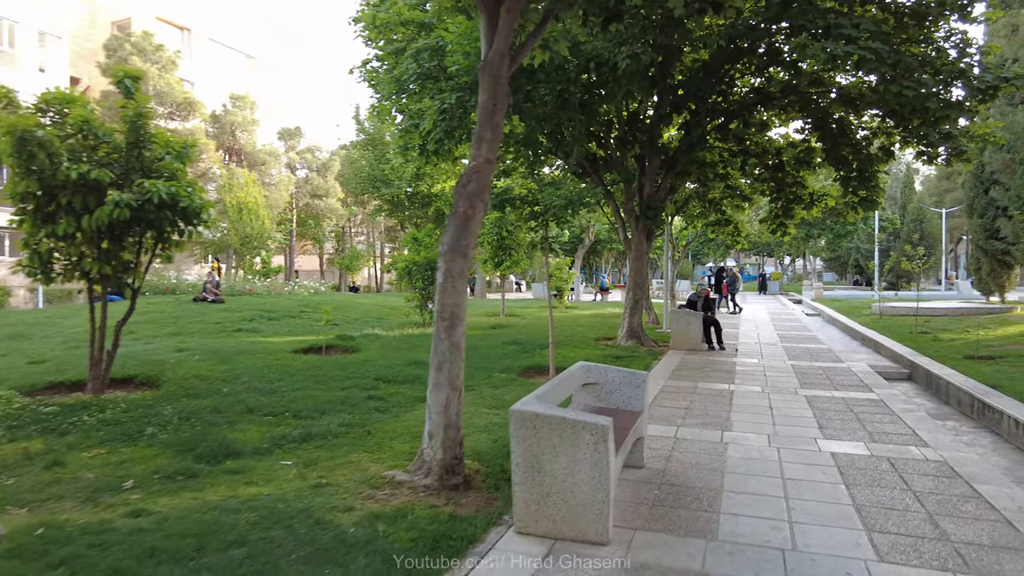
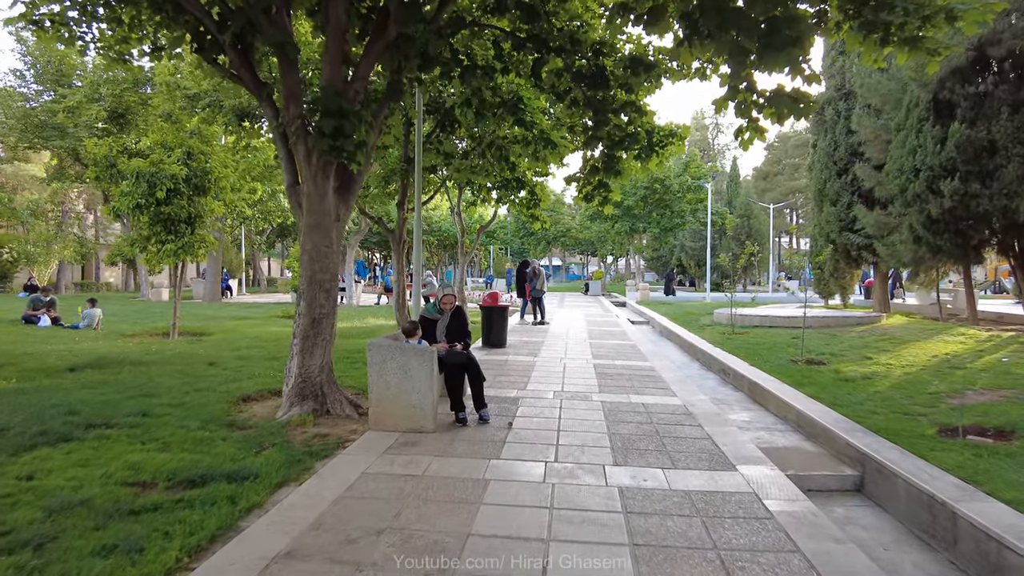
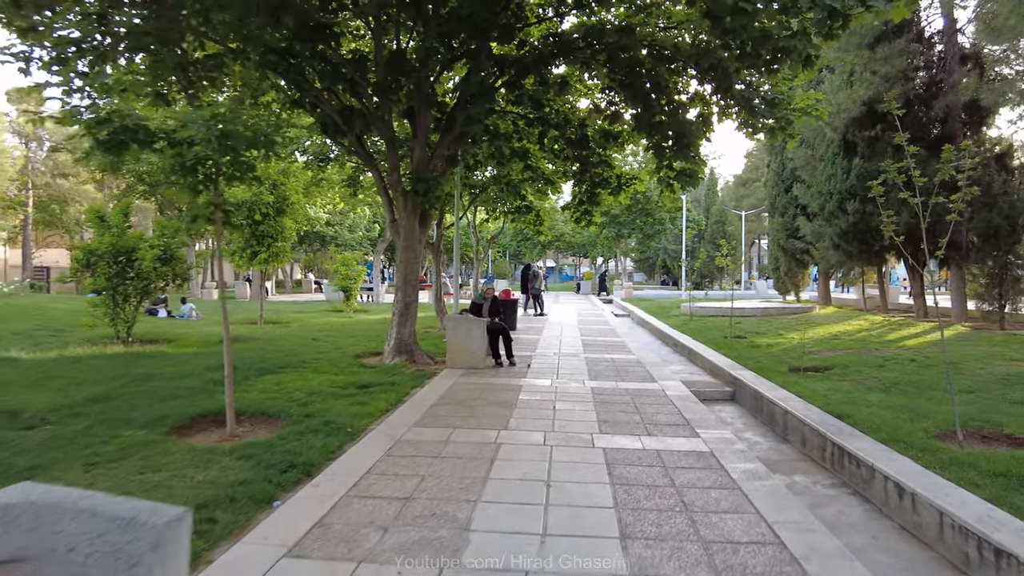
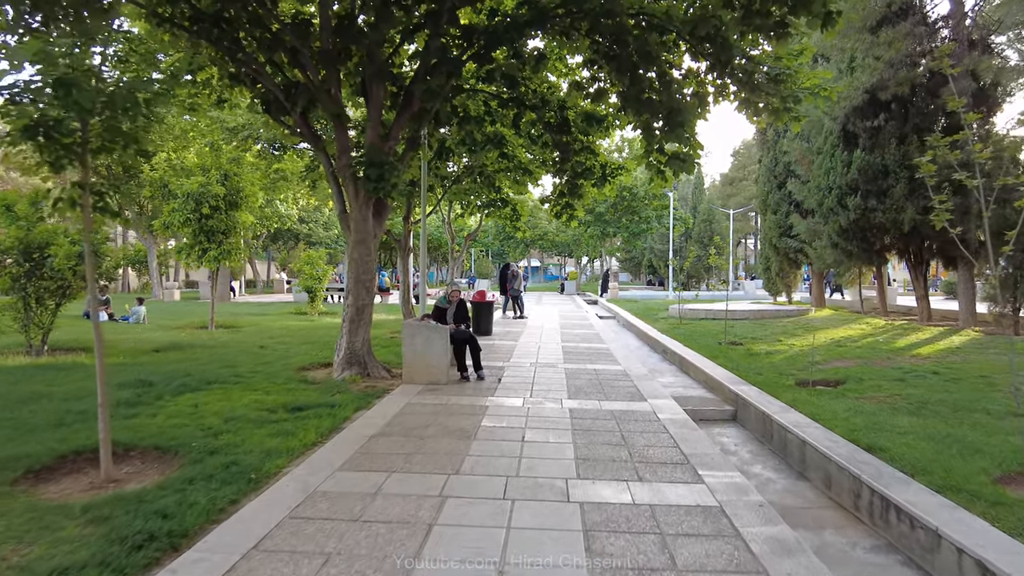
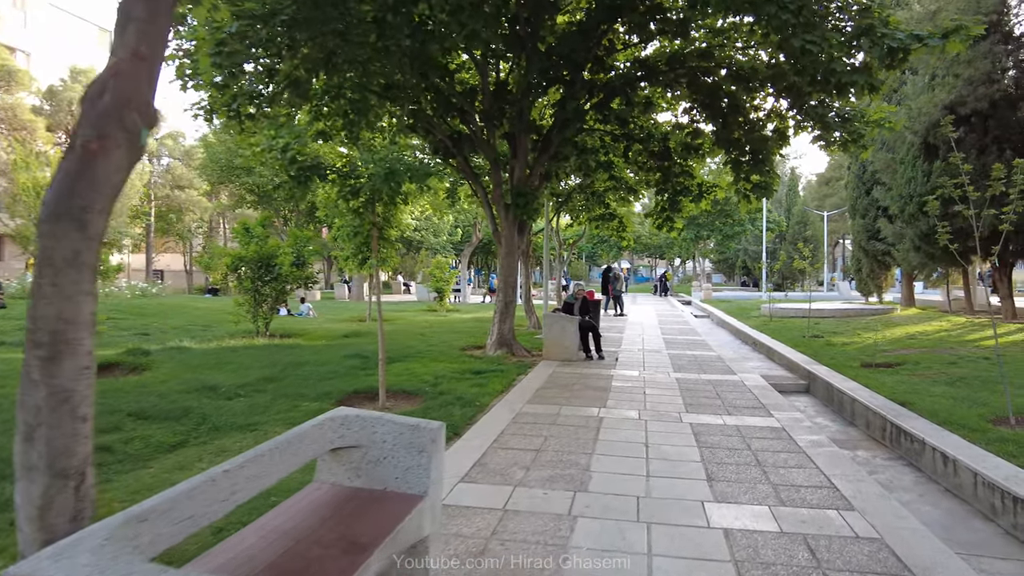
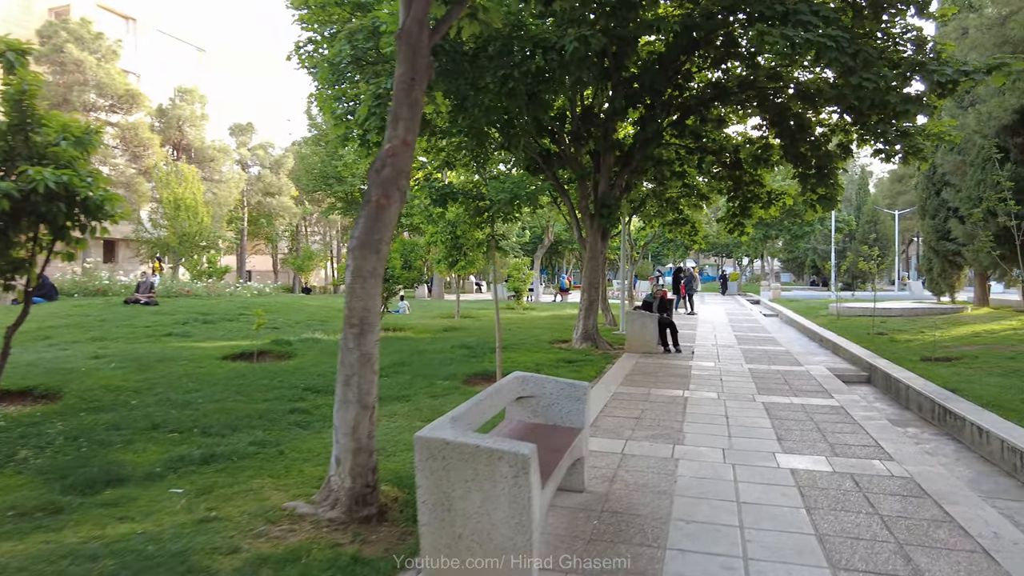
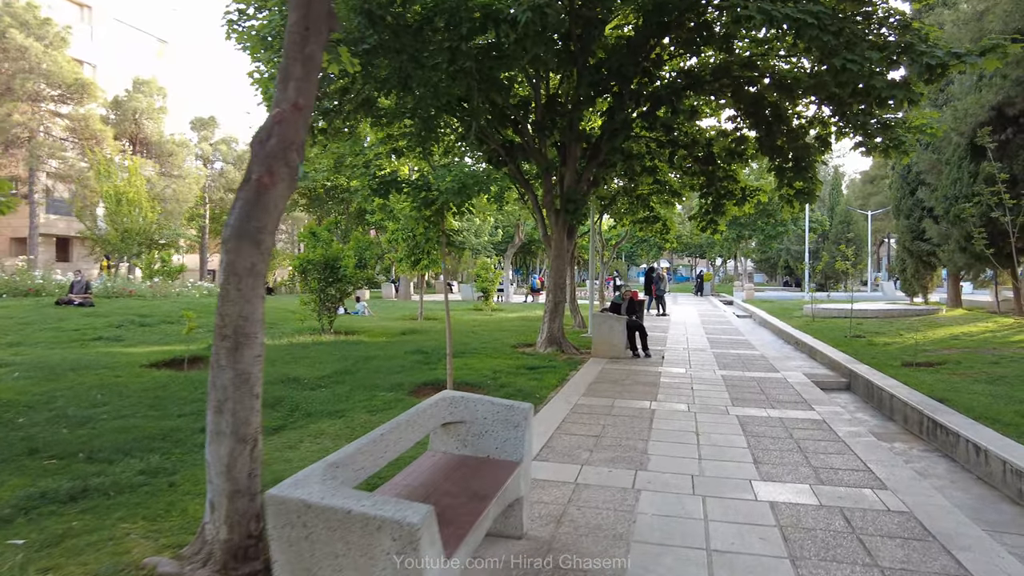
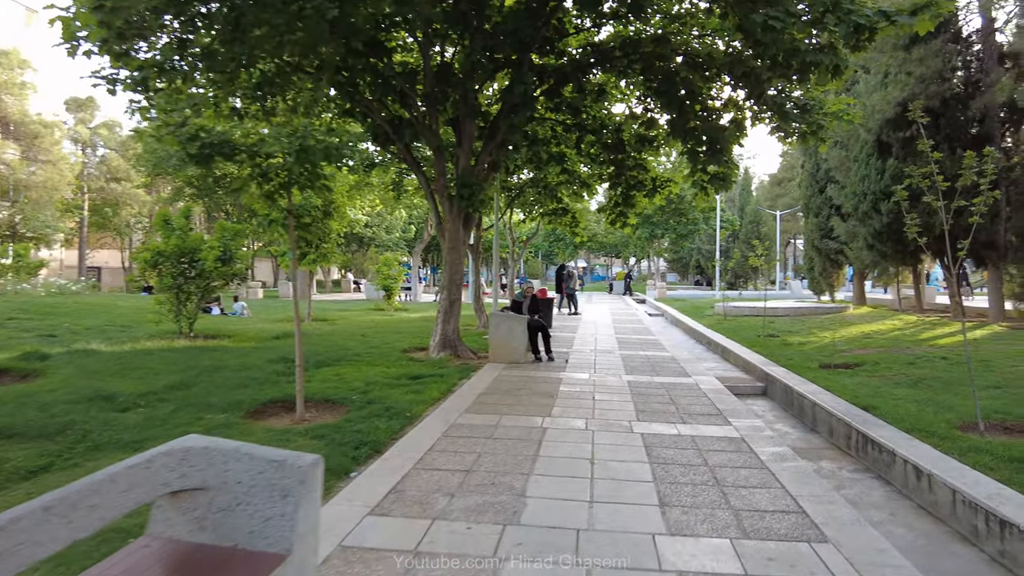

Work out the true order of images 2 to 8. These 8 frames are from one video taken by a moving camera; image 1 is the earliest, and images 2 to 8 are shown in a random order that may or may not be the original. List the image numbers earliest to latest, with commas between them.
6, 7, 5, 8, 3, 4, 2
